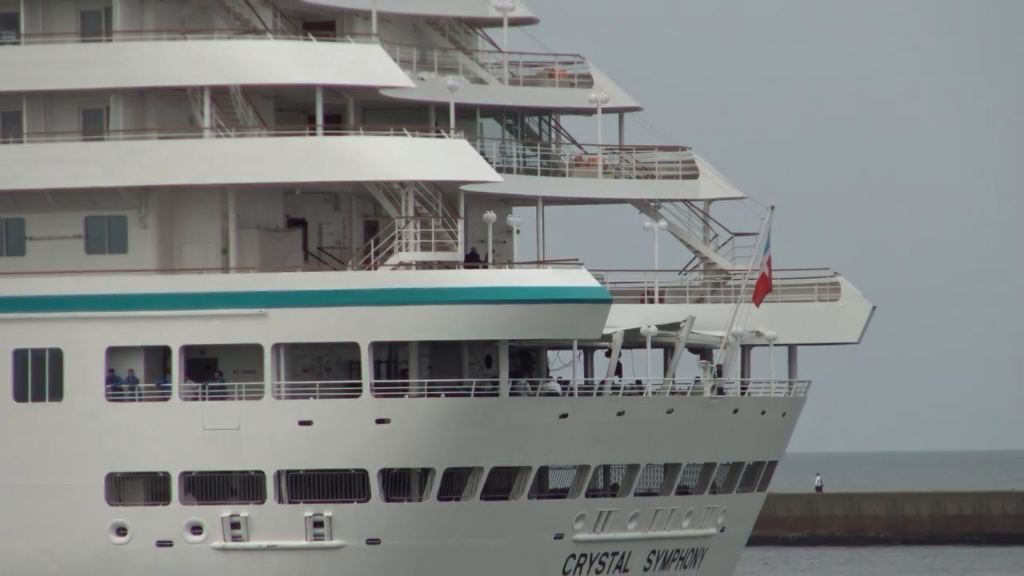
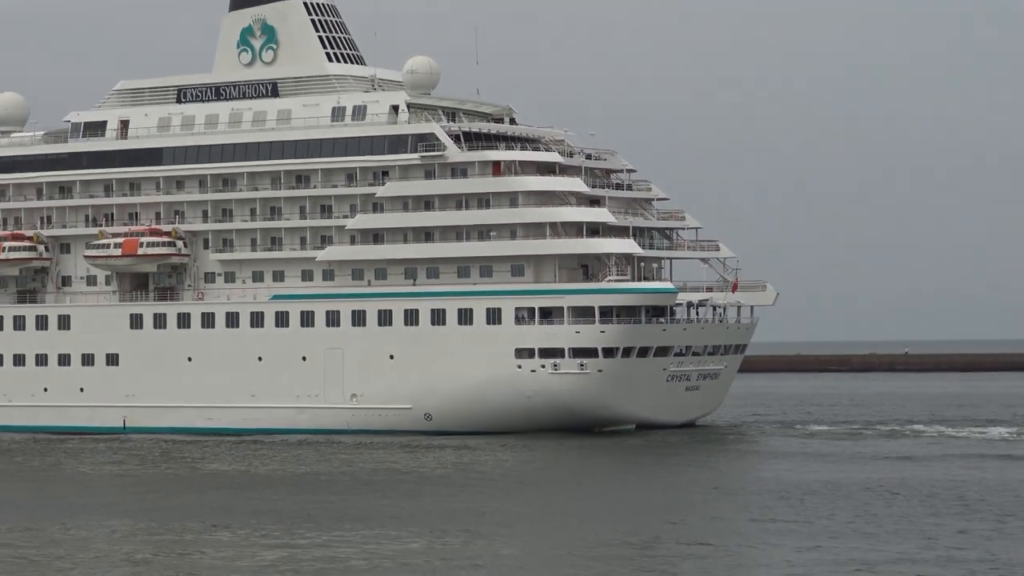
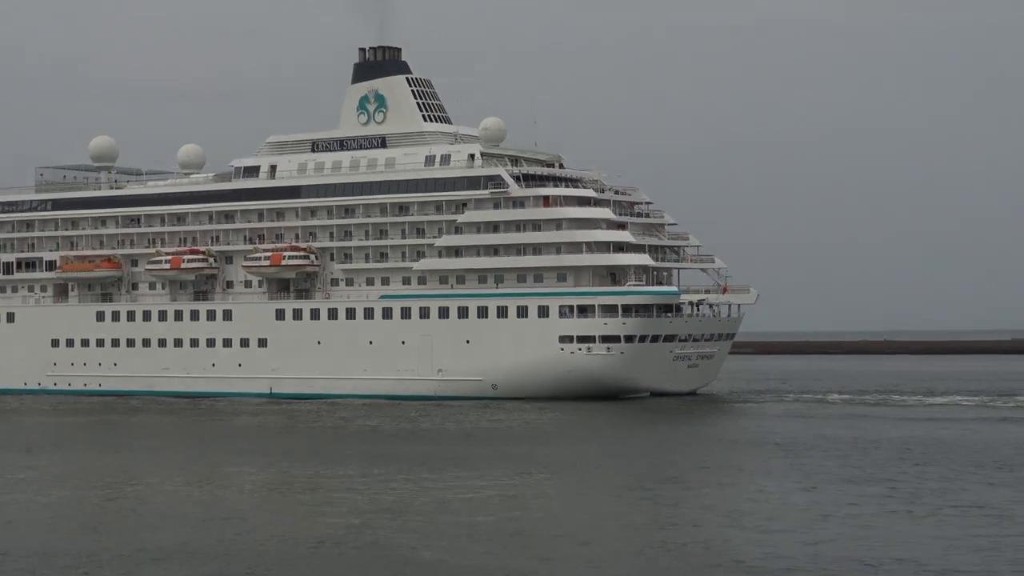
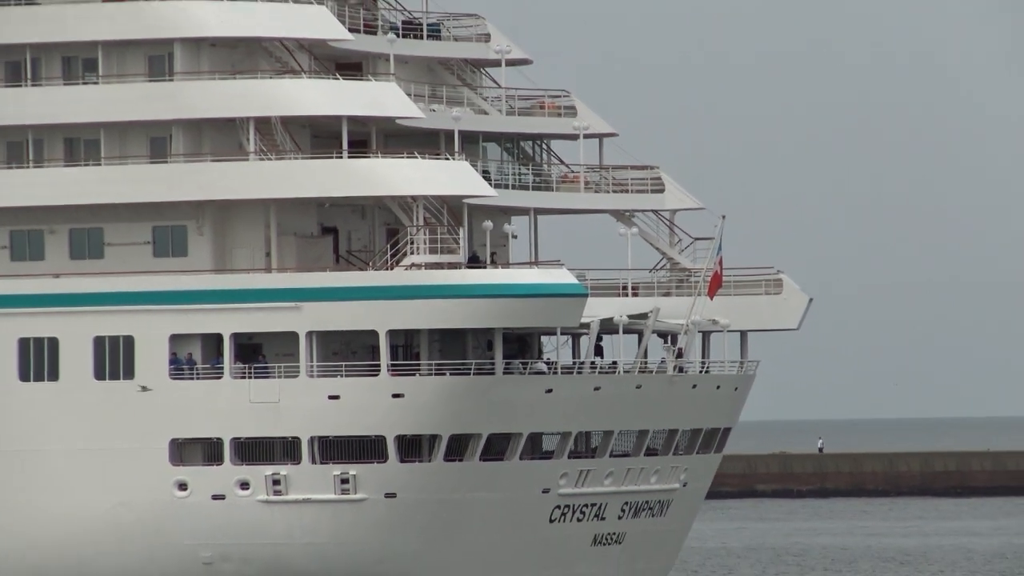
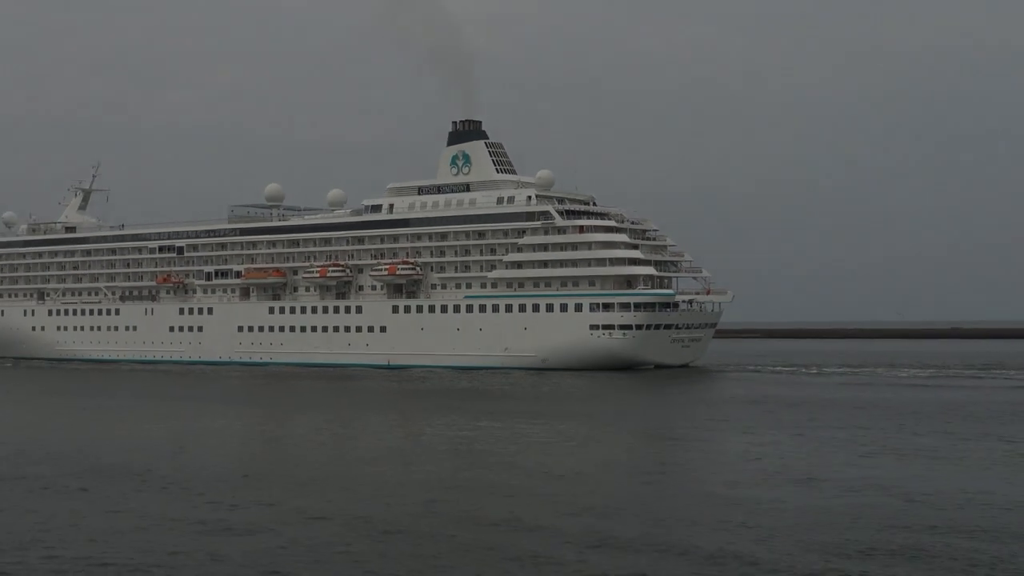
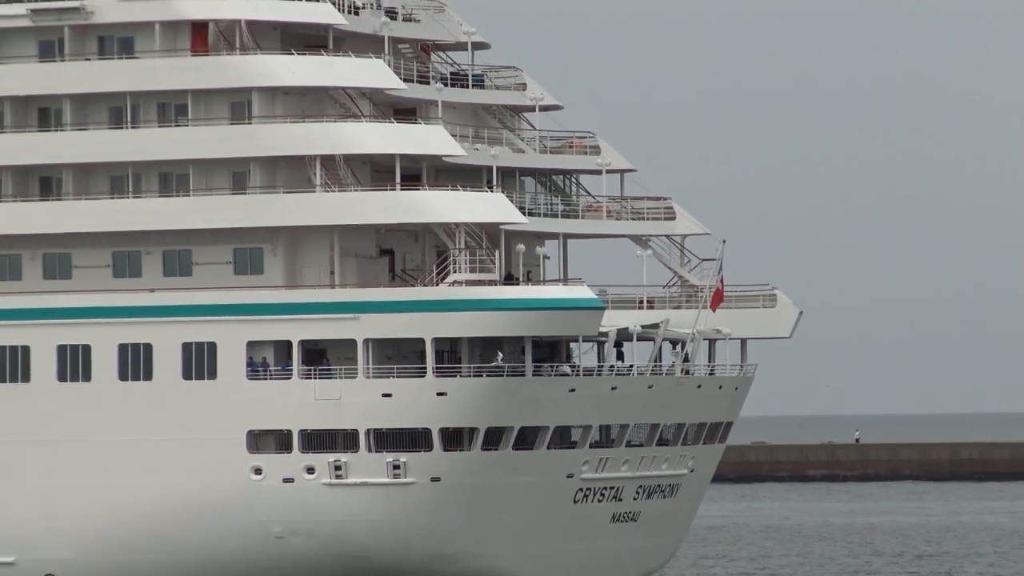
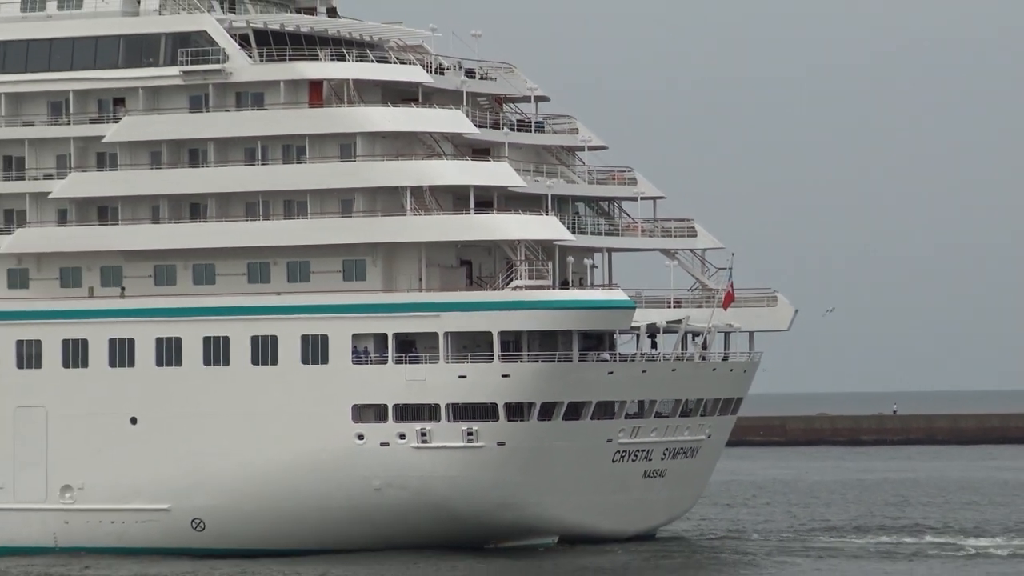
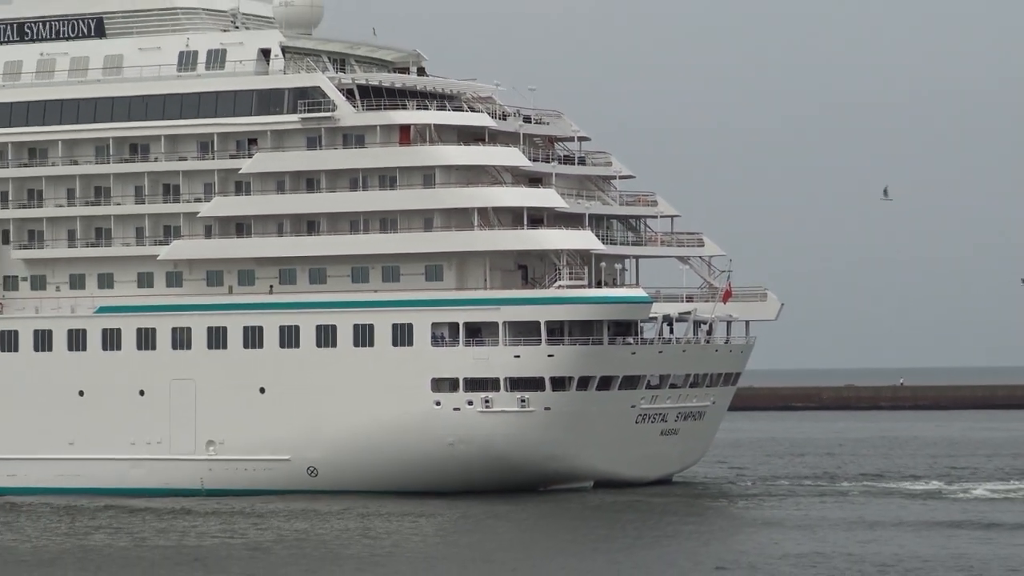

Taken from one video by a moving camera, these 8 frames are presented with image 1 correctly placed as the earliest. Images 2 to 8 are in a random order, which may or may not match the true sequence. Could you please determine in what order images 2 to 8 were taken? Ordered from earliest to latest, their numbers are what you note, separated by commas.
4, 6, 7, 8, 2, 3, 5
